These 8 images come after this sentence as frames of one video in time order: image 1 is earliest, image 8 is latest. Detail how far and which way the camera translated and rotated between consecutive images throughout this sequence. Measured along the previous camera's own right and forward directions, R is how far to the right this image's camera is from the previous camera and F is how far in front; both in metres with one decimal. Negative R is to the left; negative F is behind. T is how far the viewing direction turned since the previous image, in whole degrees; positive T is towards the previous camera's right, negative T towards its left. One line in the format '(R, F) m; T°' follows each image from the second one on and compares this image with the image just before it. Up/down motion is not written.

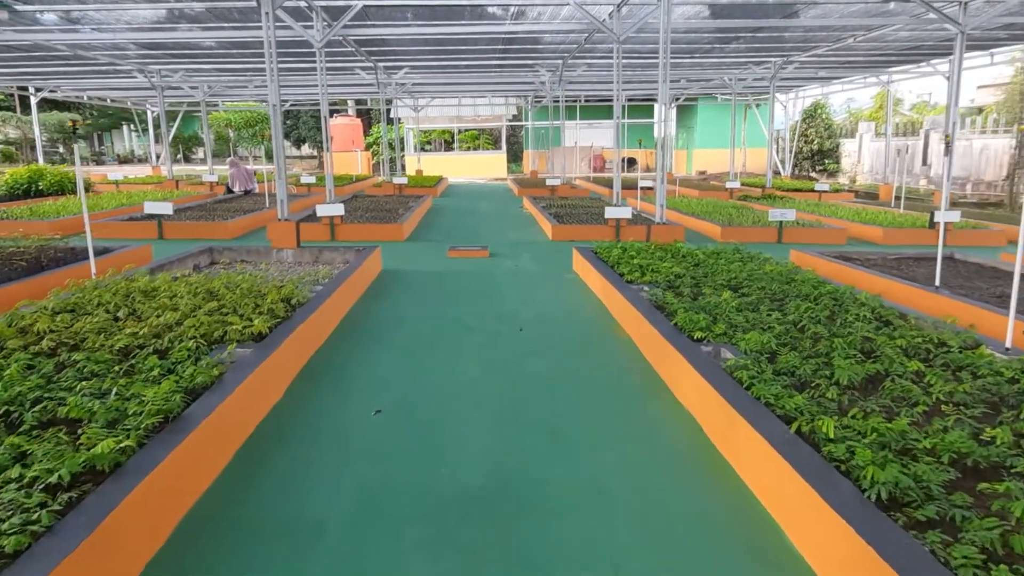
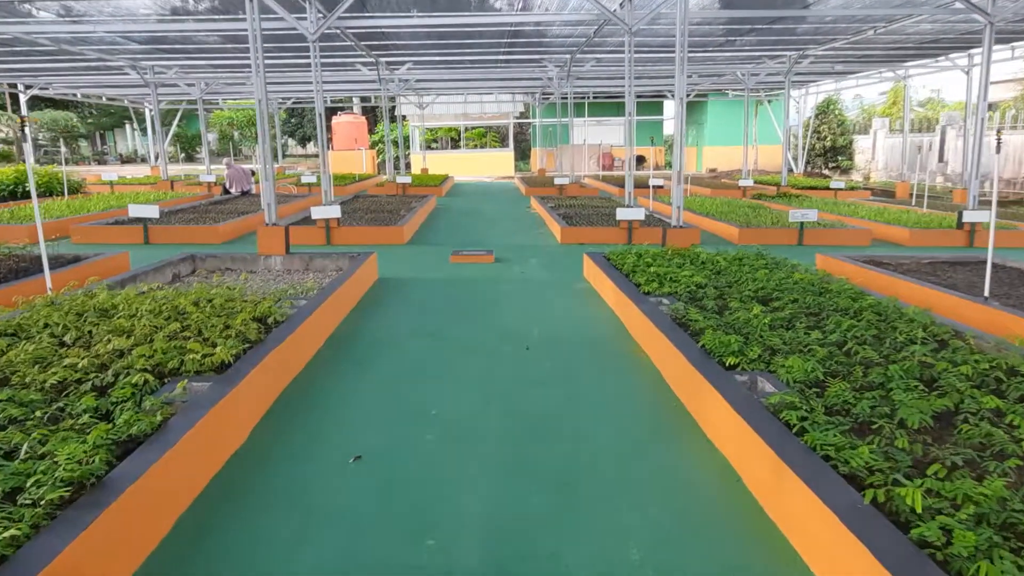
(0.0, +0.6) m; 0°
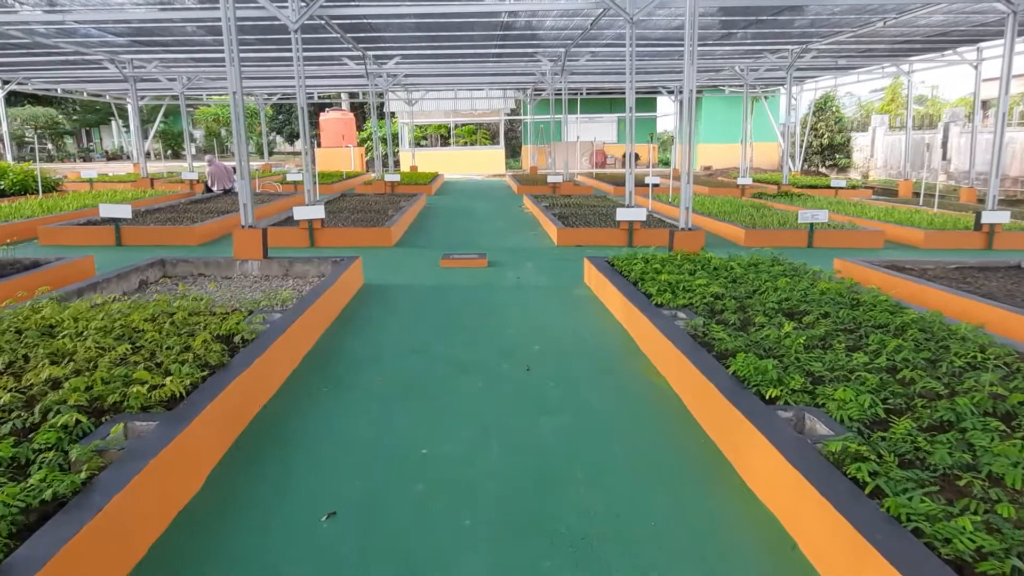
(0.0, +0.6) m; +1°
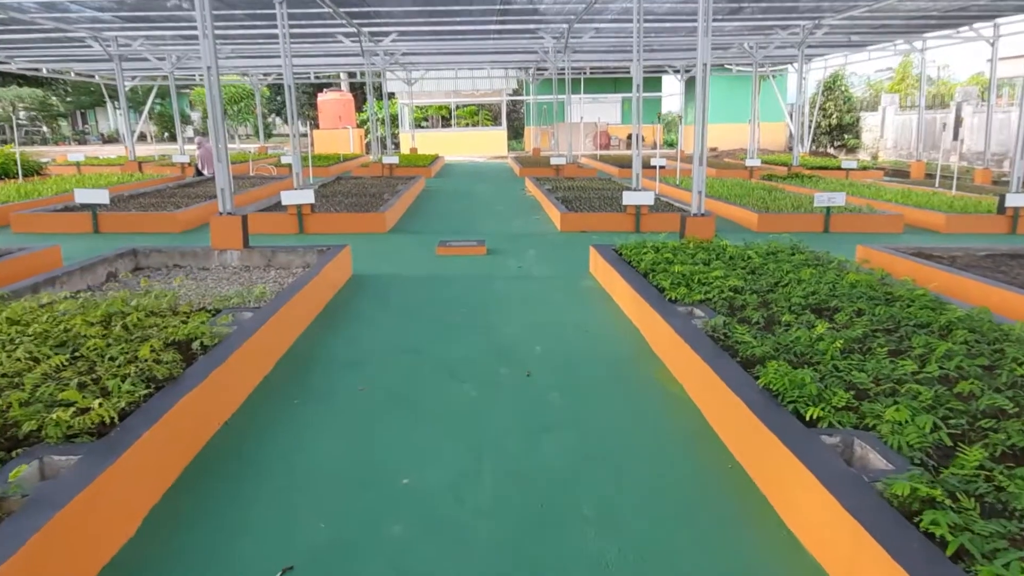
(0.0, +0.5) m; 0°
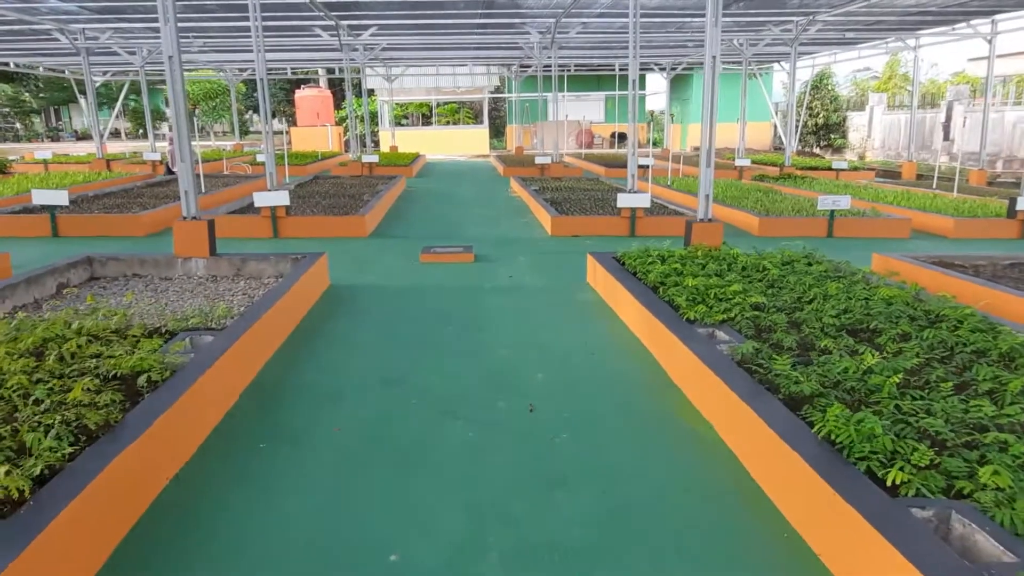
(-0.1, +0.5) m; +1°
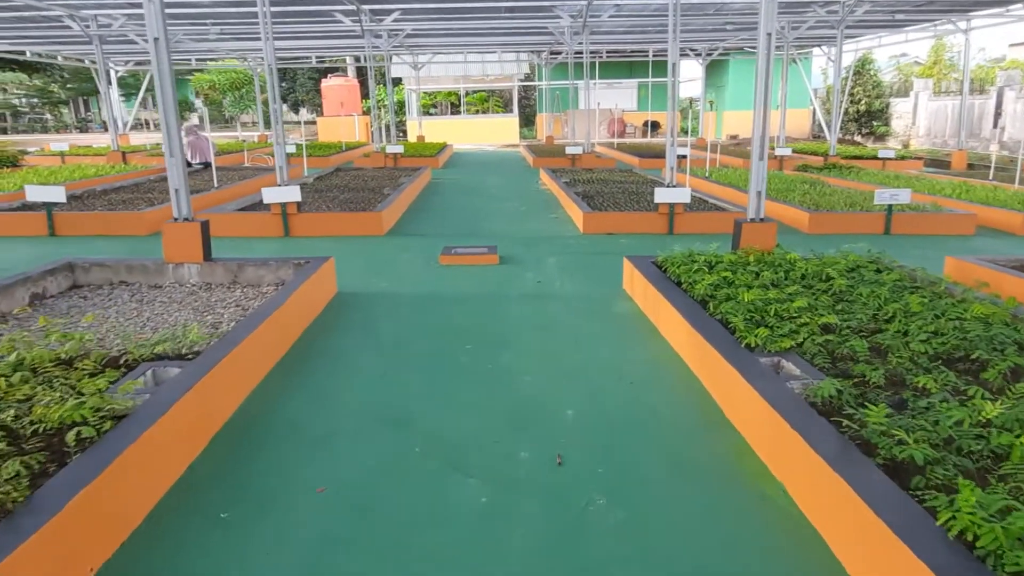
(0.0, +0.6) m; -2°
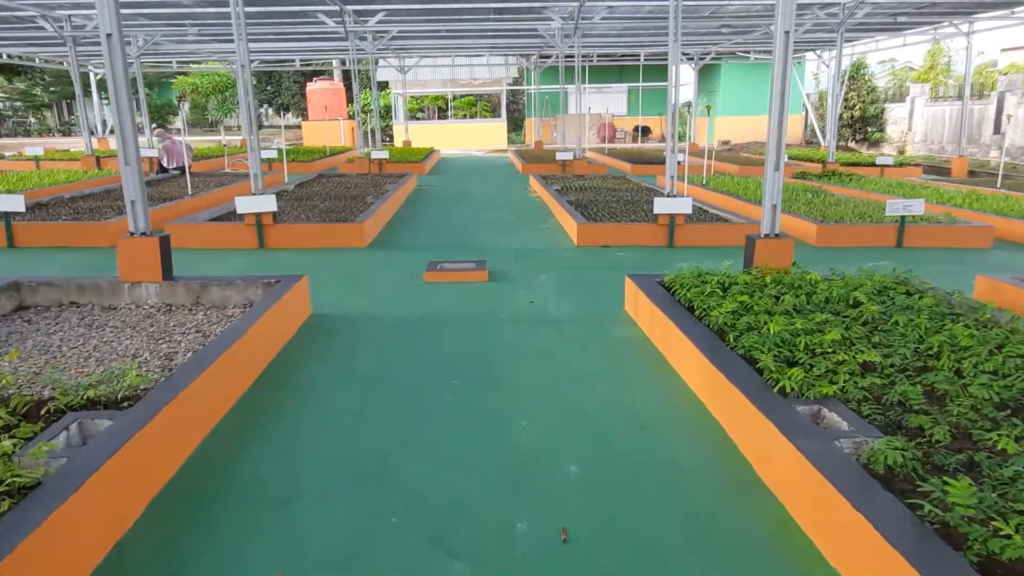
(0.0, +0.5) m; +1°
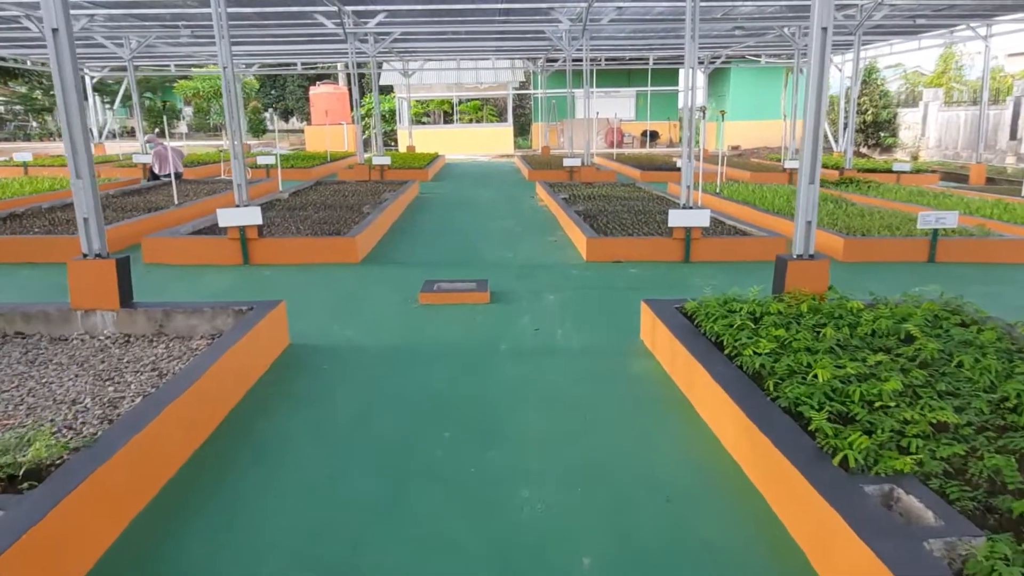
(0.0, +0.5) m; 0°
